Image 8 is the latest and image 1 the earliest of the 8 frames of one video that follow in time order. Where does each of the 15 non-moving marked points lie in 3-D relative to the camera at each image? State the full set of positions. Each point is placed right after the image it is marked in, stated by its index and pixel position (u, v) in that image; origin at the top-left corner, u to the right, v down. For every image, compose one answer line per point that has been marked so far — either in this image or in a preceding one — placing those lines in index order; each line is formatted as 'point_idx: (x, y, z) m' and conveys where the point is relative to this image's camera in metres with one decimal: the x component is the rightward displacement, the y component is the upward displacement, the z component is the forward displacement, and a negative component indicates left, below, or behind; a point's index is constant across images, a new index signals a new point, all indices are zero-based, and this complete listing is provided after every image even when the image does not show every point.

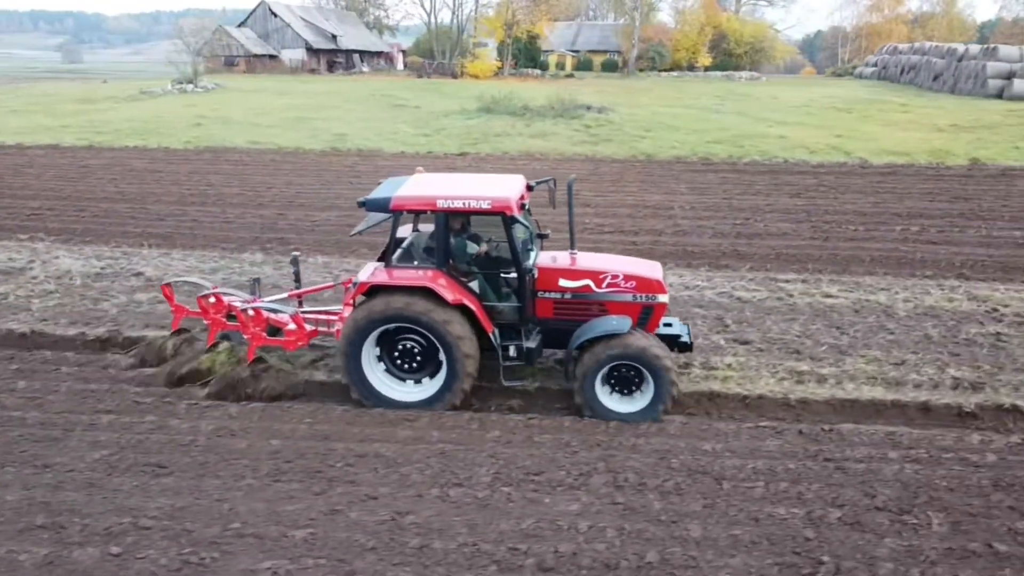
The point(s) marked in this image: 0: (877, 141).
0: (+8.6, +3.4, +19.0) m
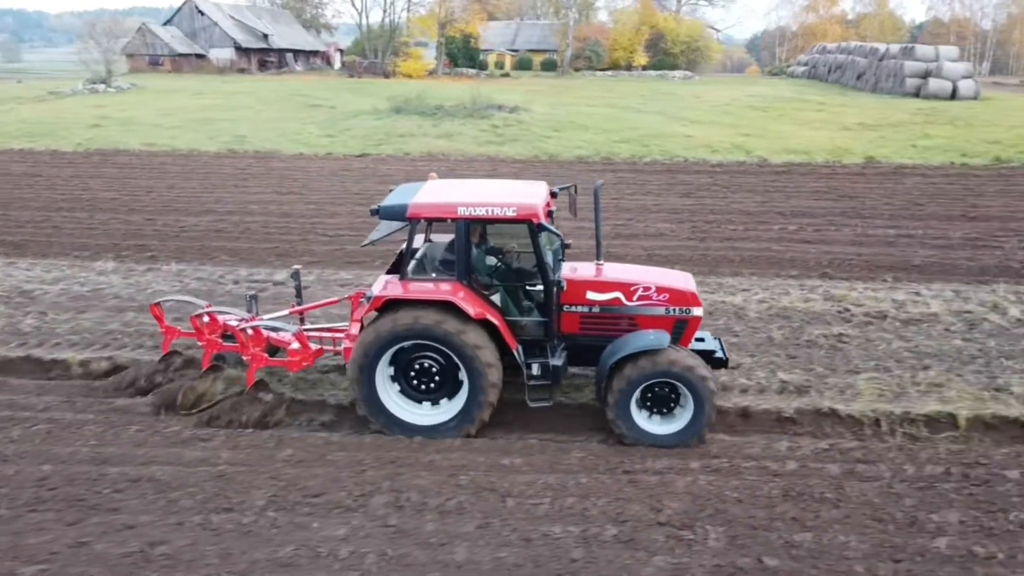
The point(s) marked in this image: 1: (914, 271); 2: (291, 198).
0: (+6.4, +3.5, +19.1) m
1: (+5.1, +0.2, +10.3) m
2: (-3.7, +1.5, +13.7) m
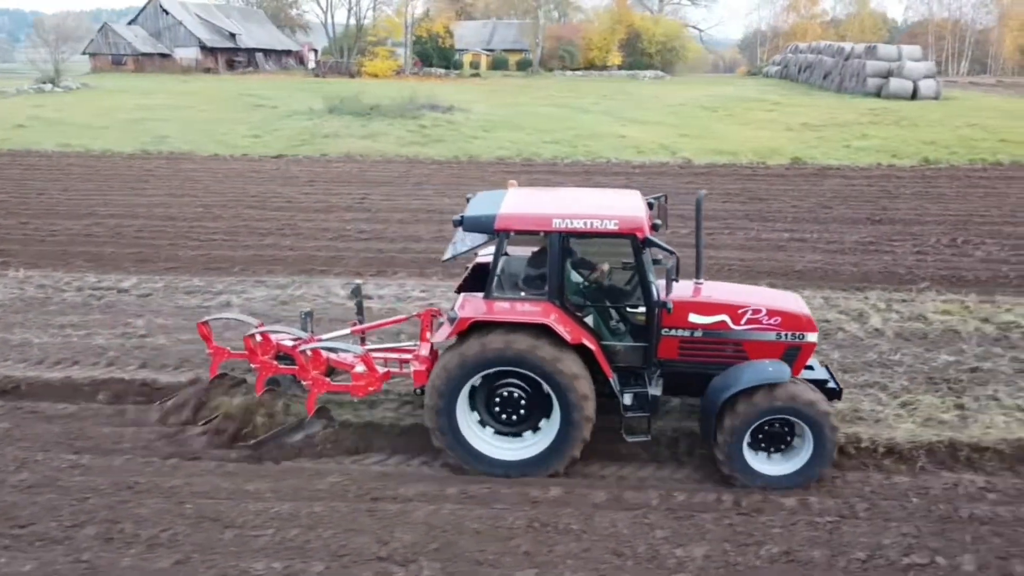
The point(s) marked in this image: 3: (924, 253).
0: (+4.7, +3.4, +18.7) m
1: (+3.4, +0.1, +9.9) m
2: (-5.4, +1.4, +13.3) m
3: (+5.4, +0.5, +10.7) m
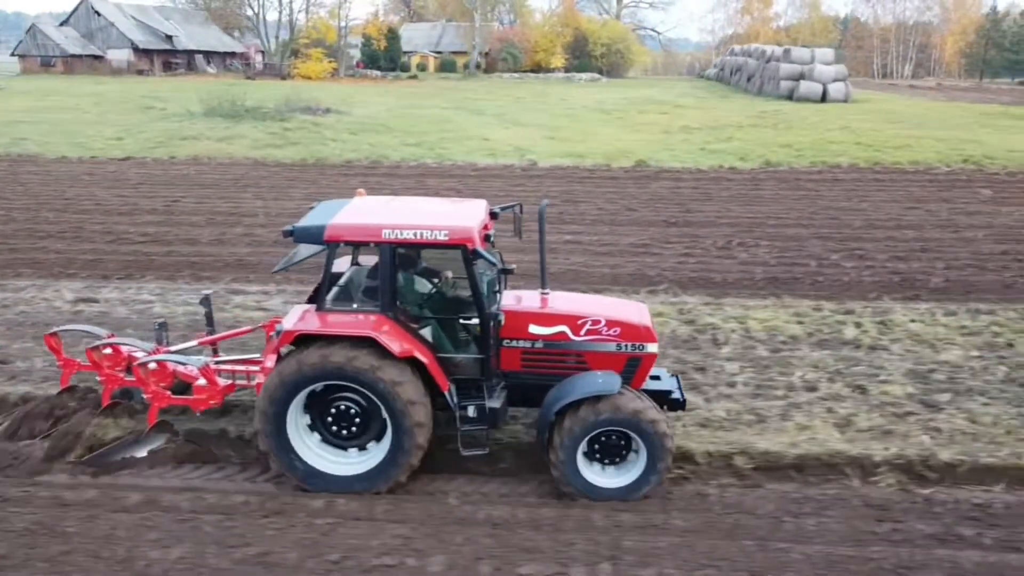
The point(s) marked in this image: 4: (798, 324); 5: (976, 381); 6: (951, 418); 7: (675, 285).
0: (+1.6, +3.3, +18.8) m
1: (+0.4, +0.1, +10.0) m
2: (-8.5, +1.4, +13.3) m
3: (+2.4, +0.4, +10.8) m
4: (+2.9, -0.4, +8.4) m
5: (+4.1, -0.8, +7.1) m
6: (+3.5, -1.0, +6.5) m
7: (+1.9, 0.0, +9.8) m
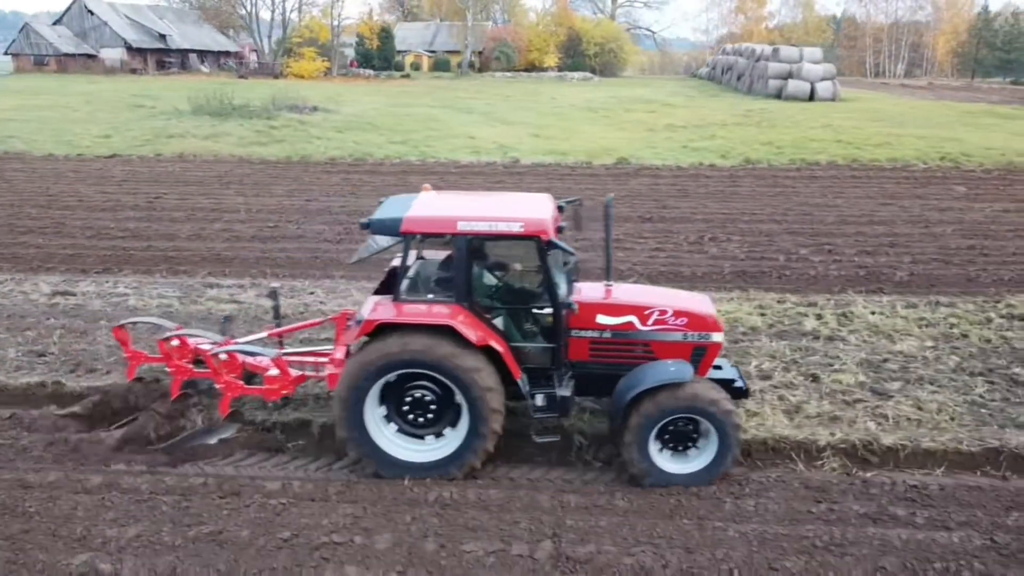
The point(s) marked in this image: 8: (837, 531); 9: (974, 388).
0: (+1.2, +3.4, +19.0) m
1: (0.0, +0.2, +10.2) m
2: (-8.8, +1.5, +13.4) m
3: (+2.0, +0.5, +11.0) m
4: (+2.6, -0.3, +8.6) m
5: (+3.7, -0.7, +7.3) m
6: (+3.2, -1.0, +6.6) m
7: (+1.6, +0.1, +9.9) m
8: (+2.0, -1.5, +5.0) m
9: (+3.9, -0.9, +6.9) m
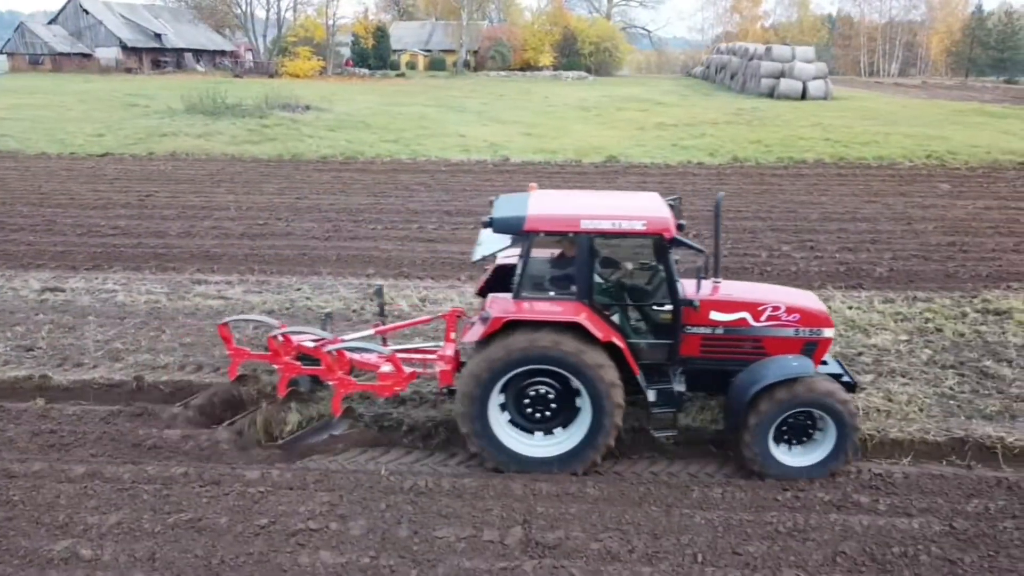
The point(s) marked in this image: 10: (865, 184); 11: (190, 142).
0: (+1.0, +3.5, +19.1) m
1: (-0.2, +0.2, +10.3) m
2: (-9.0, +1.5, +13.5) m
3: (+1.8, +0.6, +11.1) m
4: (+2.4, -0.2, +8.7) m
5: (+3.5, -0.7, +7.4) m
6: (+3.0, -0.9, +6.8) m
7: (+1.4, +0.2, +10.1) m
8: (+1.8, -1.4, +5.1) m
9: (+3.8, -0.8, +7.1) m
10: (+6.4, +1.9, +14.8) m
11: (-7.0, +3.2, +17.9) m
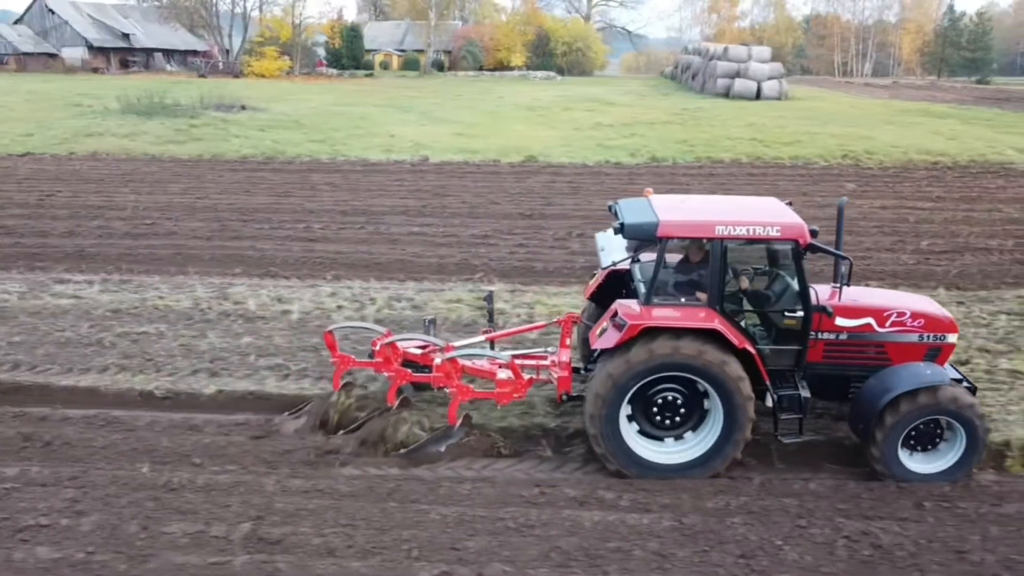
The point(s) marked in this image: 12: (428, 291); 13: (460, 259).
0: (-0.7, +3.5, +19.2) m
1: (-1.8, +0.2, +10.4) m
2: (-10.7, +1.5, +13.5) m
3: (+0.2, +0.6, +11.2) m
4: (+0.8, -0.2, +8.8) m
5: (+1.9, -0.7, +7.5) m
6: (+1.3, -0.9, +6.8) m
7: (-0.3, +0.2, +10.1) m
8: (+0.2, -1.4, +5.2) m
9: (+2.1, -0.8, +7.1) m
10: (+4.7, +1.9, +14.8) m
11: (-8.7, +3.2, +17.9) m
12: (-1.0, 0.0, +9.4) m
13: (-0.7, +0.4, +10.7) m
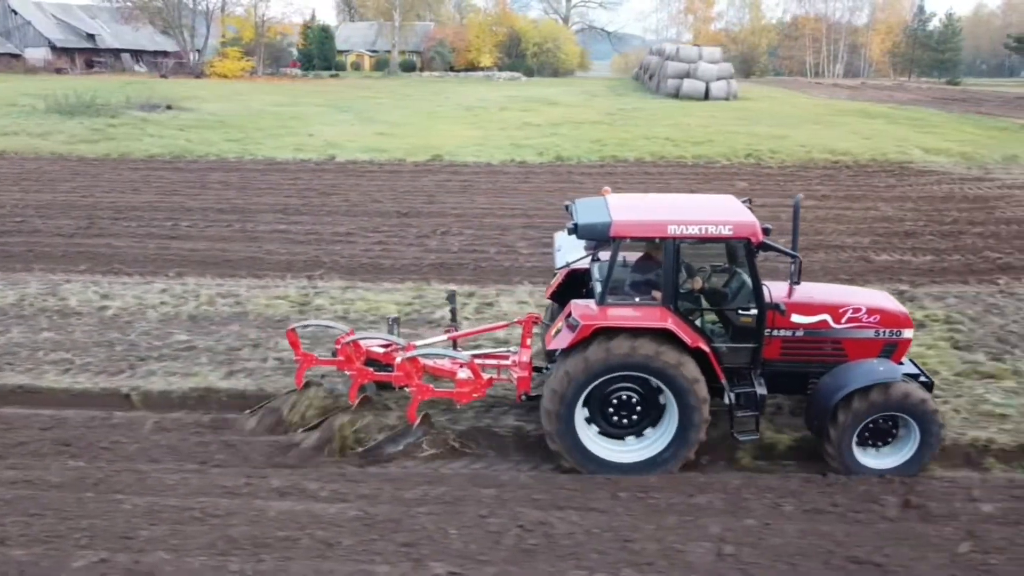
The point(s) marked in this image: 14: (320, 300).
0: (-2.7, +3.5, +19.2) m
1: (-3.8, +0.3, +10.4) m
2: (-12.7, +1.5, +13.6) m
3: (-1.8, +0.6, +11.3) m
4: (-1.2, -0.2, +8.8) m
5: (-0.1, -0.6, +7.5) m
6: (-0.6, -0.9, +6.9) m
7: (-2.2, +0.2, +10.2) m
8: (-1.8, -1.4, +5.2) m
9: (+0.1, -0.7, +7.2) m
10: (+2.8, +1.9, +14.9) m
11: (-10.7, +3.3, +18.0) m
12: (-2.9, 0.0, +9.5) m
13: (-2.6, +0.4, +10.7) m
14: (-2.1, -0.1, +9.0) m
